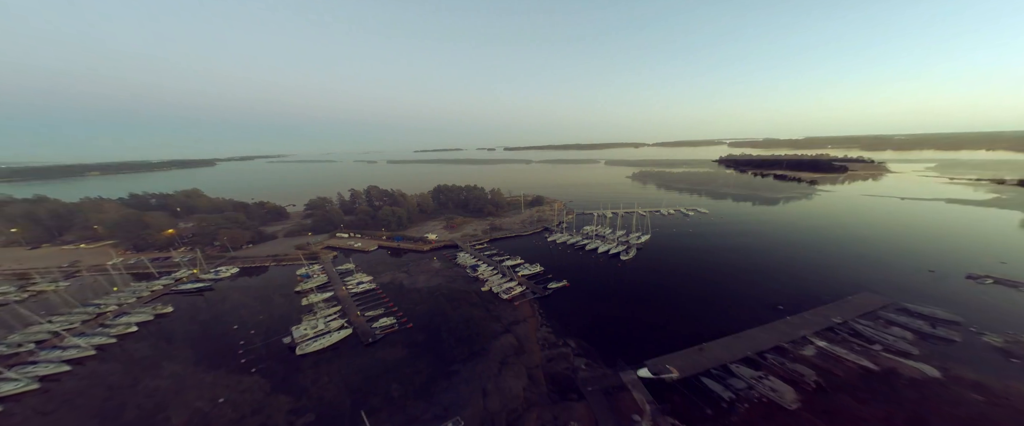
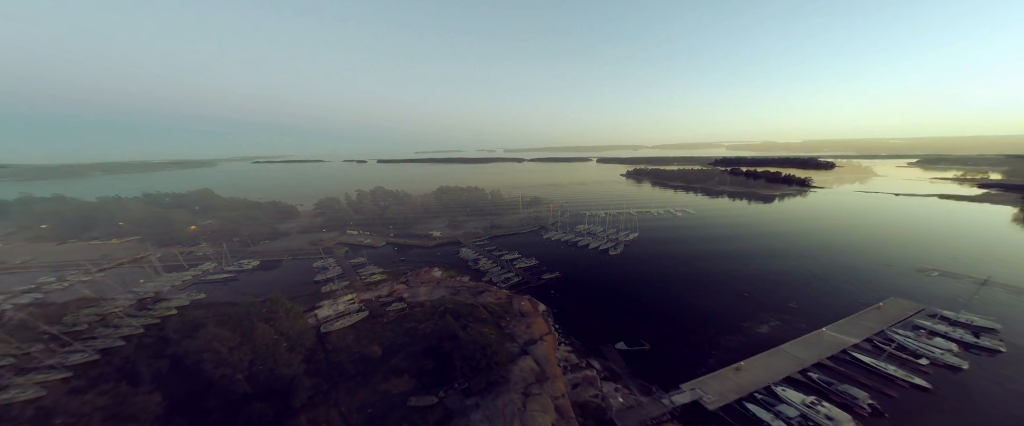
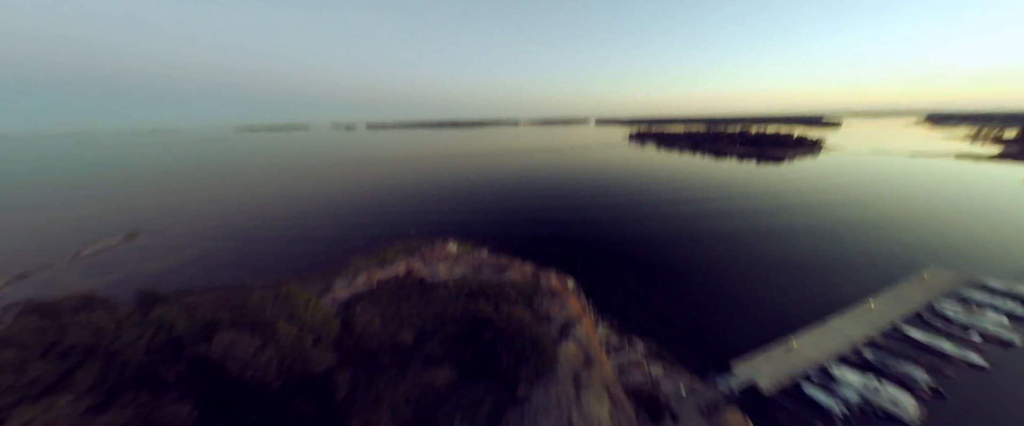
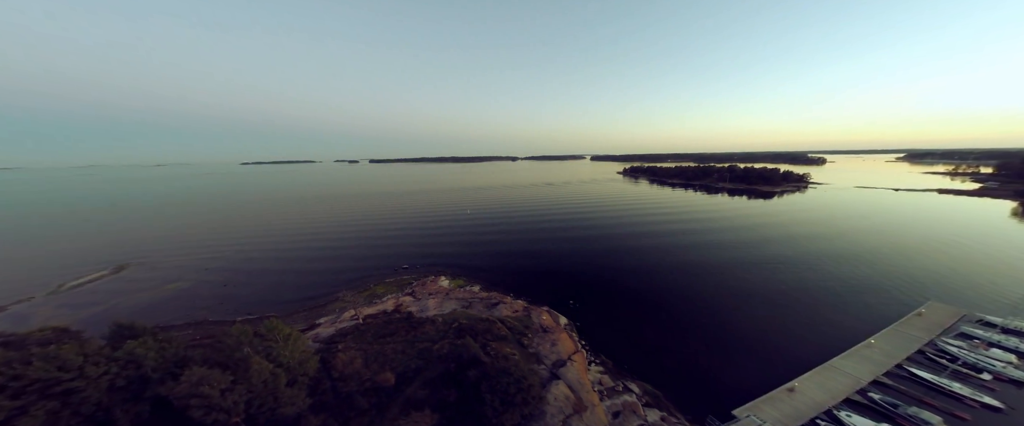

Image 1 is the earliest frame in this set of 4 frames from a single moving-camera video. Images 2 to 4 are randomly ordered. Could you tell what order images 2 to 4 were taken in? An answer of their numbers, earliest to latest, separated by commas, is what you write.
2, 4, 3
